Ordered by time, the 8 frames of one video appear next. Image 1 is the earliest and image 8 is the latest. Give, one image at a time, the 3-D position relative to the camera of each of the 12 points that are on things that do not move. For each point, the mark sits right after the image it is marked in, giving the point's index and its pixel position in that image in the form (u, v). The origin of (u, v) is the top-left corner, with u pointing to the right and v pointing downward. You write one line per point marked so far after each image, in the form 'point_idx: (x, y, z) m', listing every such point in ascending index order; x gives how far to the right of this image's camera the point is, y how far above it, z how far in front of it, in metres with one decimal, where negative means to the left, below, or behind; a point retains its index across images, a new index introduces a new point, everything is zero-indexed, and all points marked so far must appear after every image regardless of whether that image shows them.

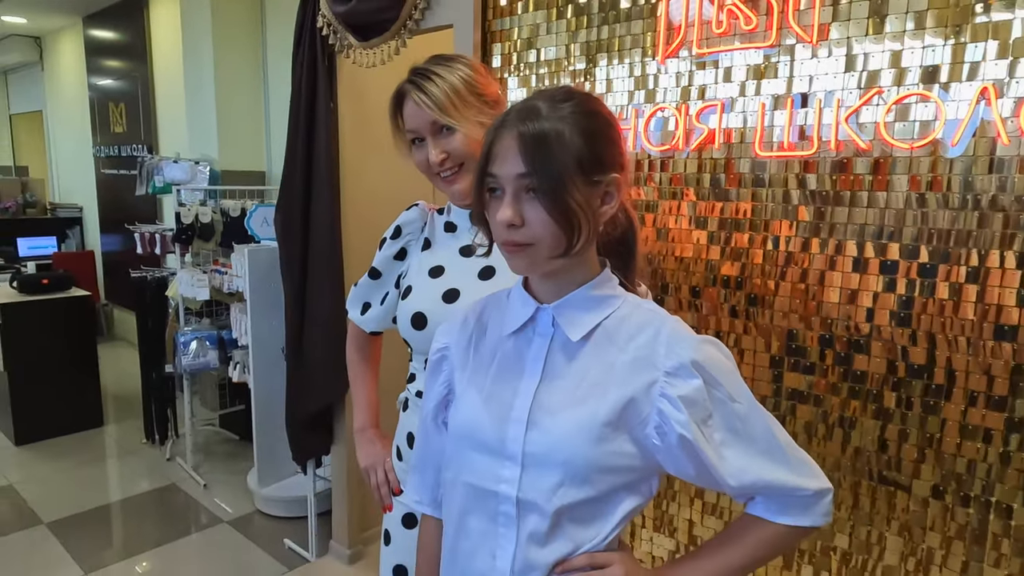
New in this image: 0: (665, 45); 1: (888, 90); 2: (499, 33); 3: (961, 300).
0: (+0.3, +0.5, +1.5) m
1: (+0.7, +0.4, +1.2) m
2: (0.0, +0.7, +1.8) m
3: (+0.8, 0.0, +1.2) m
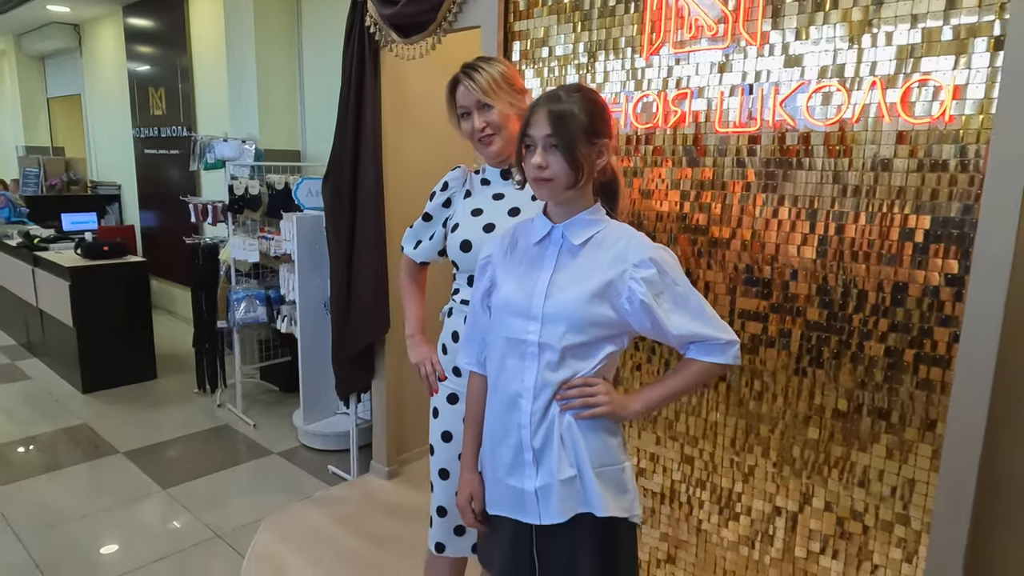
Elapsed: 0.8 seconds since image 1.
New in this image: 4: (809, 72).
0: (+0.4, +0.7, +1.9) m
1: (+0.7, +0.5, +1.6) m
2: (0.0, +0.9, +2.2) m
3: (+0.9, +0.1, +1.6) m
4: (+0.7, +0.5, +1.6) m
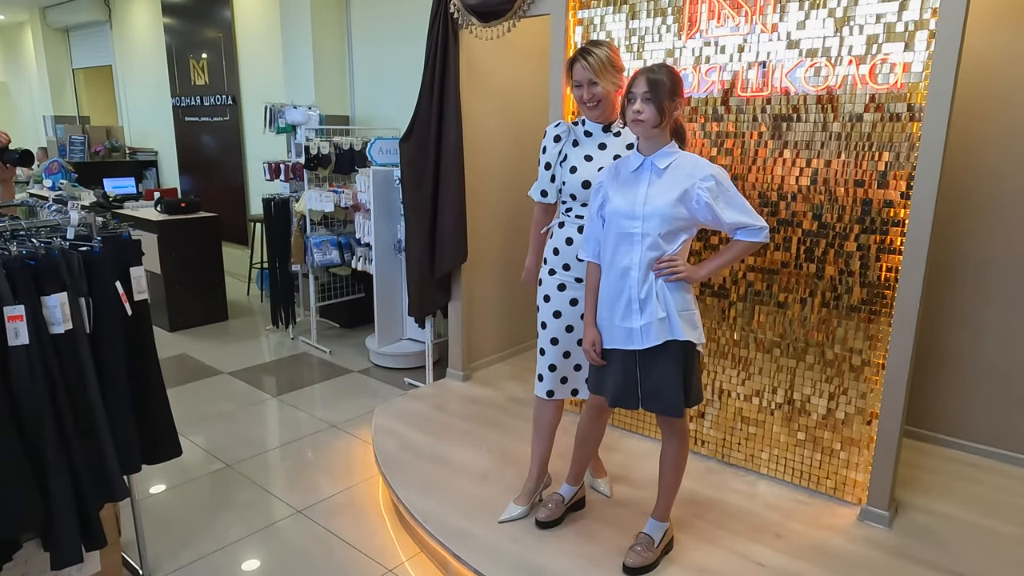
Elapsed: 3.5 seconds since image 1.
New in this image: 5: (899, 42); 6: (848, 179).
0: (+0.7, +1.0, +2.6) m
1: (+1.0, +0.8, +2.3) m
2: (+0.3, +1.2, +2.8) m
3: (+1.2, +0.4, +2.3) m
4: (+1.0, +0.8, +2.3) m
5: (+1.3, +0.8, +2.1) m
6: (+1.2, +0.4, +2.3) m
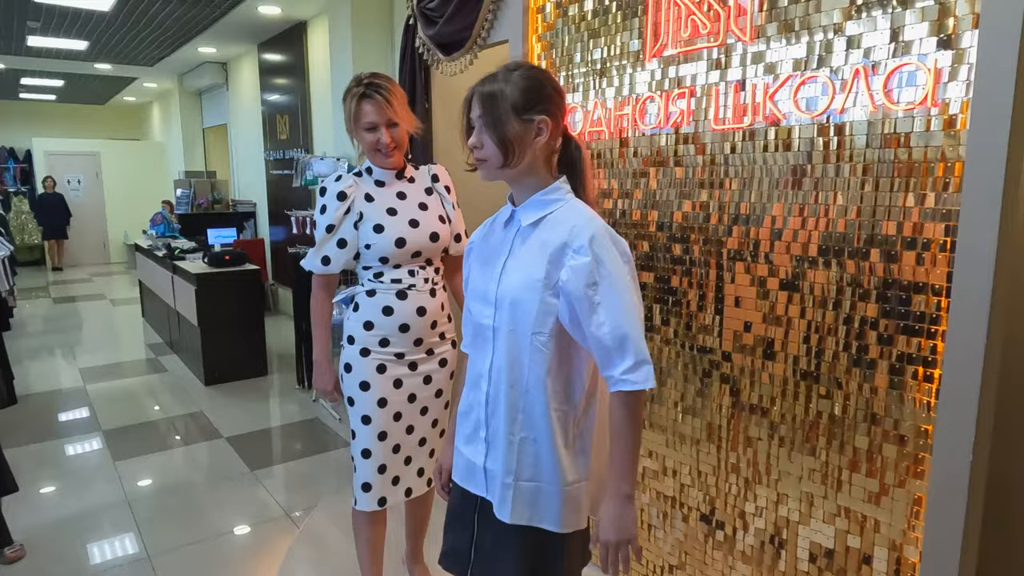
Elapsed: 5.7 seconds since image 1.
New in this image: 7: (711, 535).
0: (+0.4, +0.7, +1.9) m
1: (+0.7, +0.5, +1.6) m
2: (+0.1, +0.9, +2.3) m
3: (+0.8, +0.1, +1.5) m
4: (+0.7, +0.5, +1.6) m
5: (+0.9, +0.5, +1.4) m
6: (+0.8, +0.1, +1.5) m
7: (+0.6, -0.7, +1.9) m
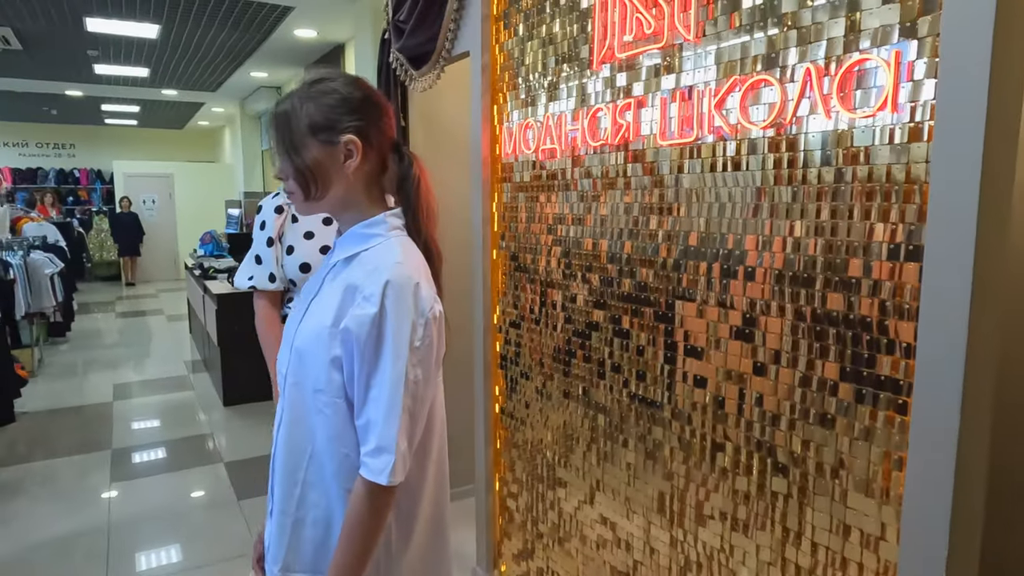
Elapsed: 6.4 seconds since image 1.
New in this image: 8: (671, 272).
0: (+0.2, +0.6, +1.7) m
1: (+0.5, +0.4, +1.3) m
2: (0.0, +0.7, +2.1) m
3: (+0.6, 0.0, +1.2) m
4: (+0.5, +0.4, +1.3) m
5: (+0.6, +0.4, +1.1) m
6: (+0.6, 0.0, +1.2) m
7: (+0.4, -0.8, +1.6) m
8: (+0.4, 0.0, +1.5) m
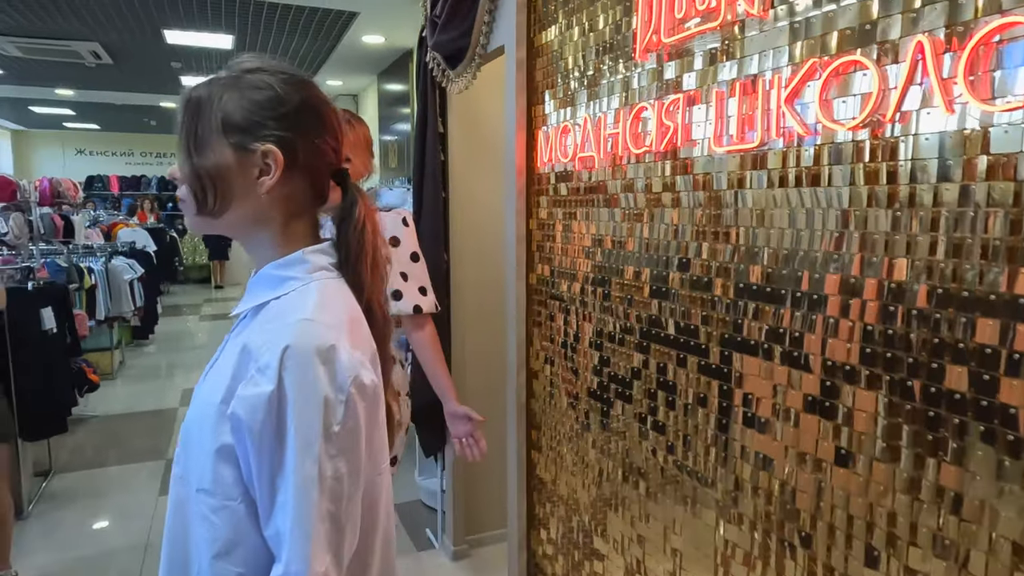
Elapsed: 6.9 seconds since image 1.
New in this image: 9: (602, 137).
0: (+0.3, +0.5, +1.4) m
1: (+0.5, +0.3, +1.0) m
2: (+0.1, +0.7, +1.8) m
3: (+0.5, -0.1, +0.9) m
4: (+0.5, +0.4, +1.0) m
5: (+0.6, +0.3, +0.7) m
6: (+0.5, -0.1, +0.9) m
7: (+0.4, -0.9, +1.3) m
8: (+0.4, 0.0, +1.2) m
9: (+0.2, +0.3, +1.5) m
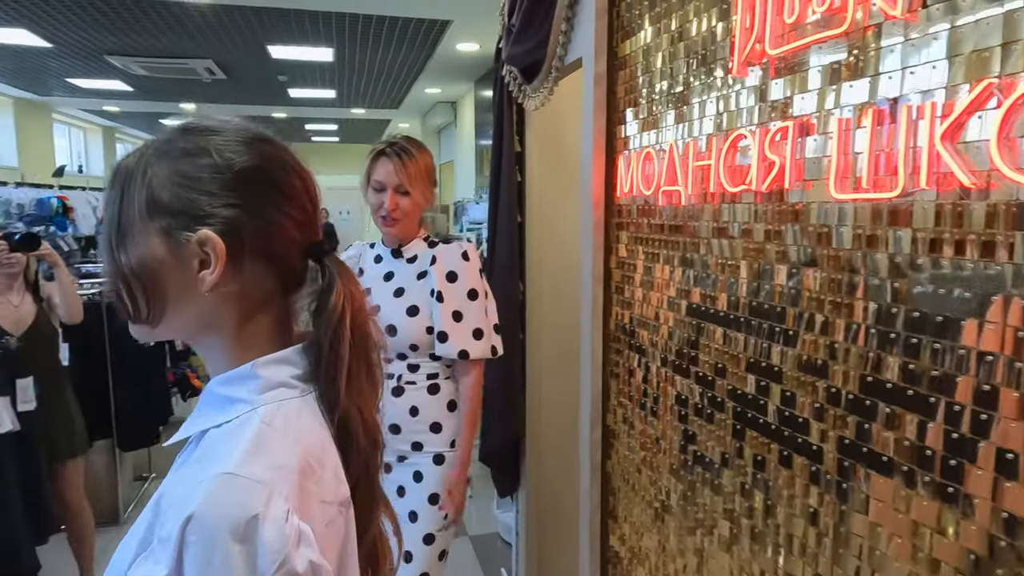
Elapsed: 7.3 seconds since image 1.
0: (+0.4, +0.4, +1.1) m
1: (+0.5, +0.2, +0.7) m
2: (+0.3, +0.5, +1.5) m
3: (+0.6, -0.2, +0.6) m
4: (+0.5, +0.2, +0.7) m
5: (+0.6, +0.2, +0.4) m
6: (+0.6, -0.2, +0.5) m
7: (+0.5, -1.0, +1.0) m
8: (+0.5, -0.2, +0.9) m
9: (+0.3, +0.2, +1.3) m
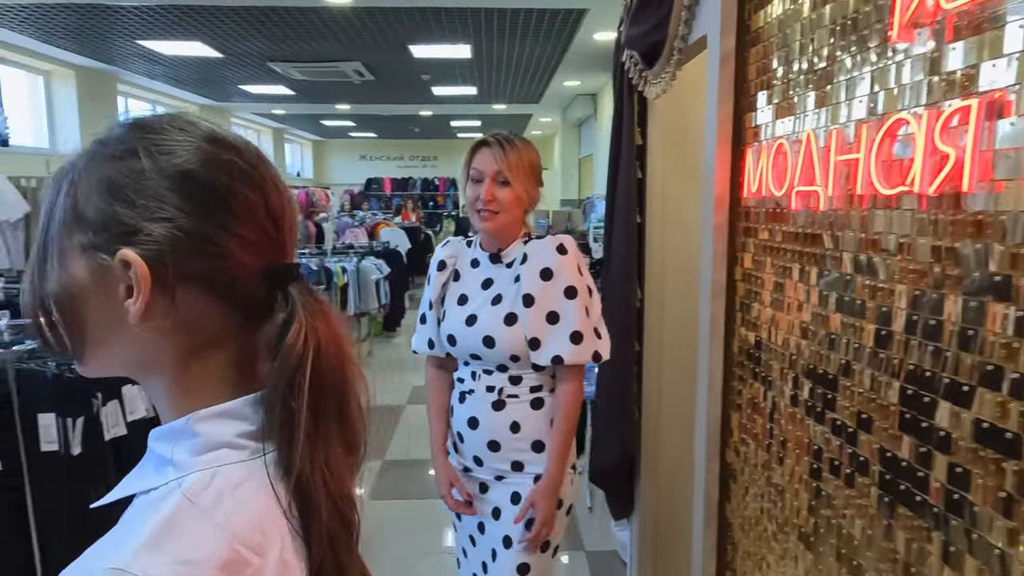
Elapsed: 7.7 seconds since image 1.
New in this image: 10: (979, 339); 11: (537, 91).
0: (+0.5, +0.4, +0.8) m
1: (+0.5, +0.2, +0.4) m
2: (+0.5, +0.5, +1.3) m
3: (+0.5, -0.2, +0.3) m
4: (+0.5, +0.2, +0.4) m
5: (+0.5, +0.2, +0.1) m
6: (+0.5, -0.3, +0.3) m
7: (+0.5, -1.1, +0.7) m
8: (+0.5, -0.2, +0.6) m
9: (+0.5, +0.2, +1.0) m
10: (+0.5, -0.1, +0.7) m
11: (+0.3, +2.4, +8.1) m
